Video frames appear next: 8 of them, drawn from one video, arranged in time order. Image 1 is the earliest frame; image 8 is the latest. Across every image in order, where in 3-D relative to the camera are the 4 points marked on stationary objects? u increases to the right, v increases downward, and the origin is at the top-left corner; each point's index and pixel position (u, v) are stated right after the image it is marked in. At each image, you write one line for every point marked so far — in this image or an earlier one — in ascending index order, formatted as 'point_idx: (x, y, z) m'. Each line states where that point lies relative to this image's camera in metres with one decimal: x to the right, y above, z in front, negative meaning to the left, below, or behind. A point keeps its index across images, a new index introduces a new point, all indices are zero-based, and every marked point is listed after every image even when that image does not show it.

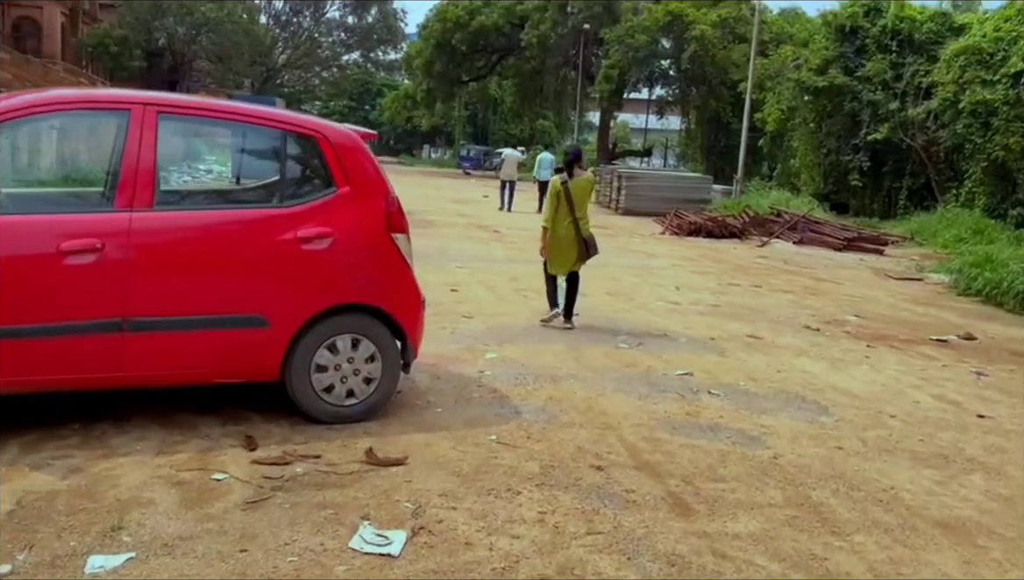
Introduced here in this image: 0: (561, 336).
0: (+0.5, -0.4, +8.3) m
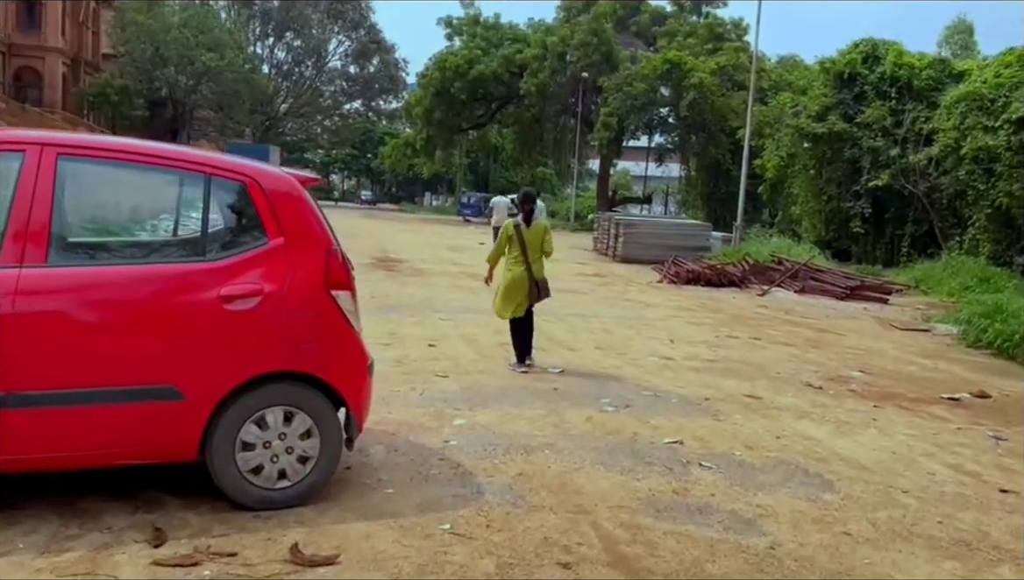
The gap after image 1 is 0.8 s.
0: (+0.2, -1.0, +7.7) m
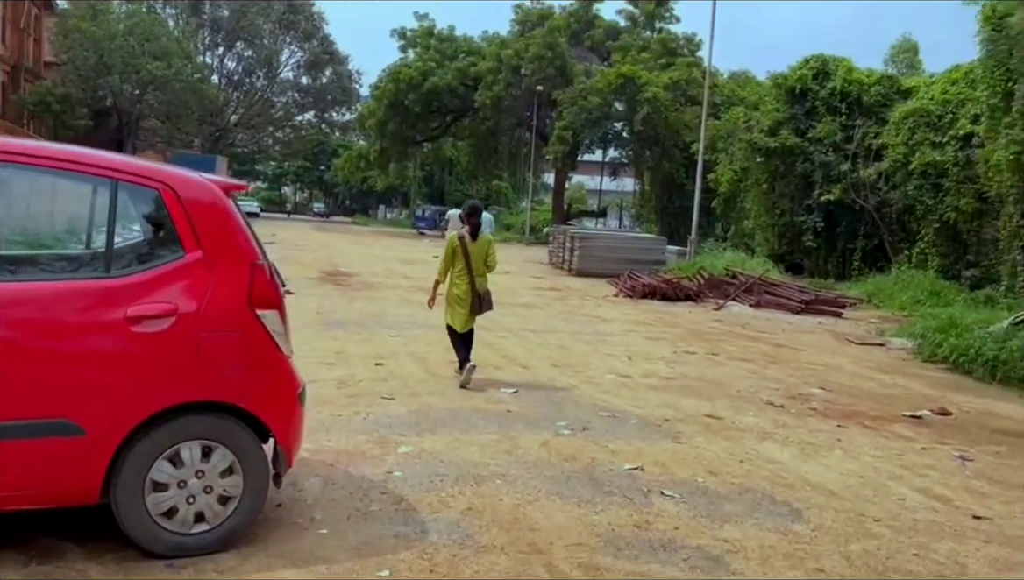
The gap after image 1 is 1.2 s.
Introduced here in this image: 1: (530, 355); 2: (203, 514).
0: (-0.2, -1.1, +7.2) m
1: (+0.2, -0.8, +11.1) m
2: (-1.5, -1.1, +4.1) m
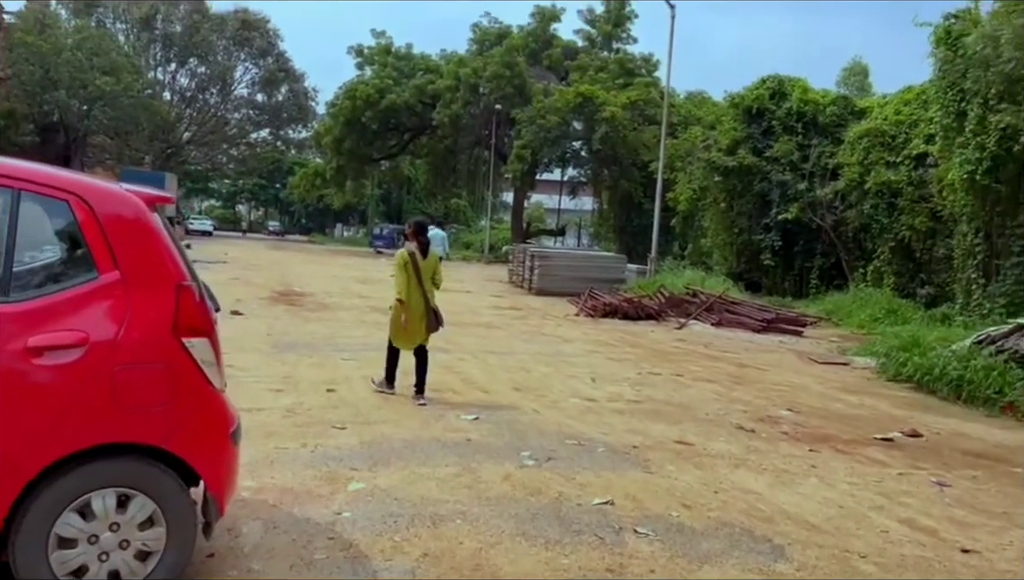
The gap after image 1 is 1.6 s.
0: (-0.5, -1.3, +6.8) m
1: (-0.3, -1.1, +10.6) m
2: (-1.6, -1.2, +3.6) m
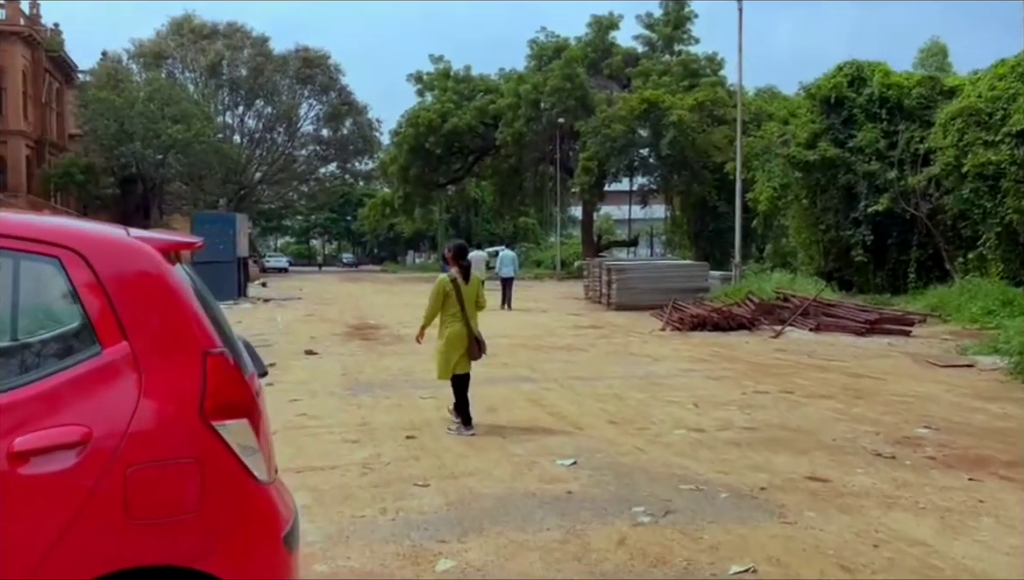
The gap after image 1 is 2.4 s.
0: (+0.3, -1.5, +5.8) m
1: (+0.8, -1.4, +9.7) m
2: (-1.2, -1.4, +2.8) m
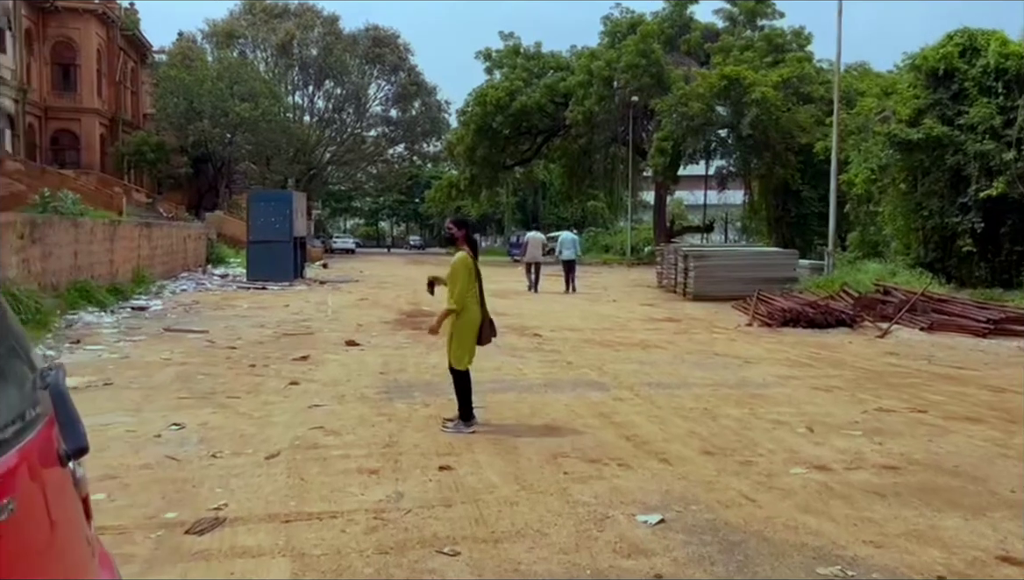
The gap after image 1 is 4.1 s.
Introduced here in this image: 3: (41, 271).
0: (+0.6, -1.5, +3.9) m
1: (+1.4, -1.3, +7.7) m
2: (-1.1, -1.4, +1.0) m
3: (-8.5, +0.3, +15.5) m
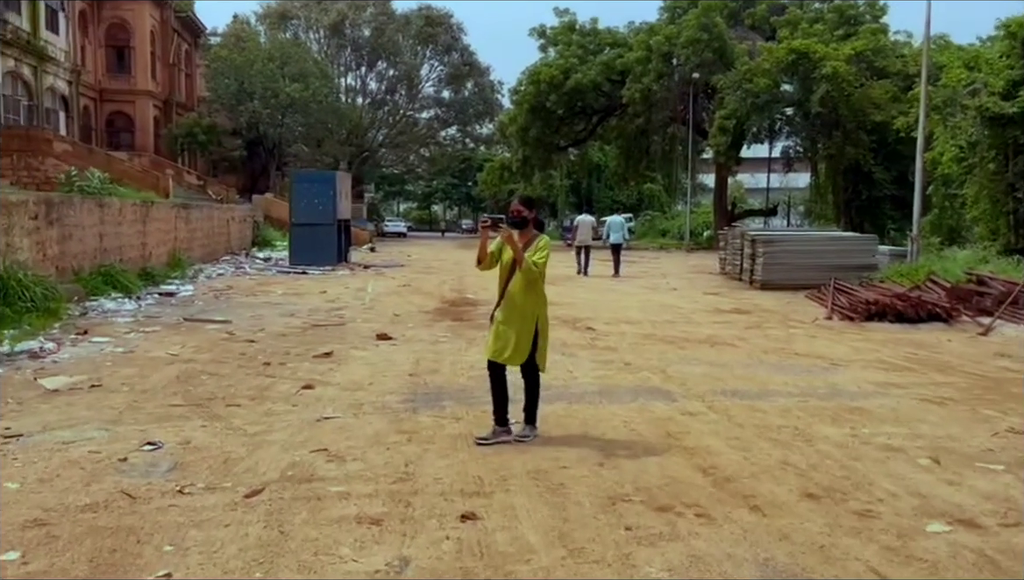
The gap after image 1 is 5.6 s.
0: (+0.7, -1.5, +2.4) m
1: (+1.7, -1.2, +6.1) m
2: (-1.2, -1.5, -0.4) m
3: (-7.7, +0.6, +14.5) m
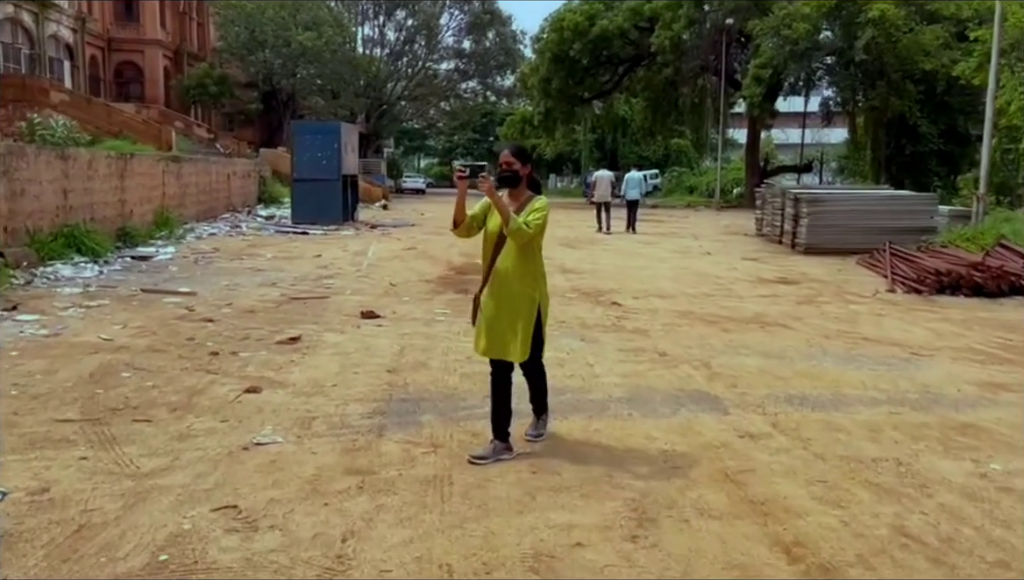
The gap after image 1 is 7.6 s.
0: (+0.5, -1.6, +0.5) m
1: (+1.7, -1.2, +4.2) m
2: (-1.4, -1.7, -2.3) m
3: (-7.5, +1.1, +12.7) m
